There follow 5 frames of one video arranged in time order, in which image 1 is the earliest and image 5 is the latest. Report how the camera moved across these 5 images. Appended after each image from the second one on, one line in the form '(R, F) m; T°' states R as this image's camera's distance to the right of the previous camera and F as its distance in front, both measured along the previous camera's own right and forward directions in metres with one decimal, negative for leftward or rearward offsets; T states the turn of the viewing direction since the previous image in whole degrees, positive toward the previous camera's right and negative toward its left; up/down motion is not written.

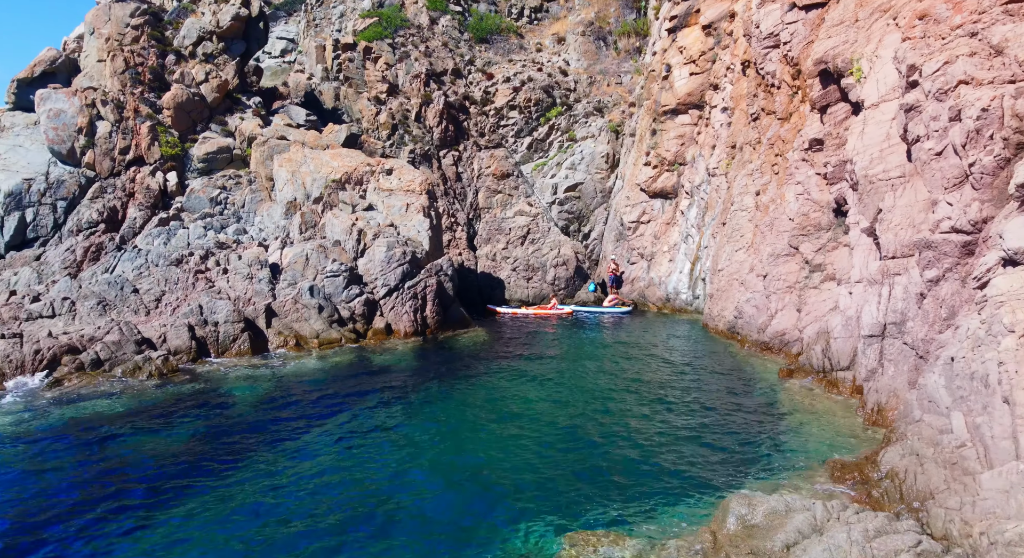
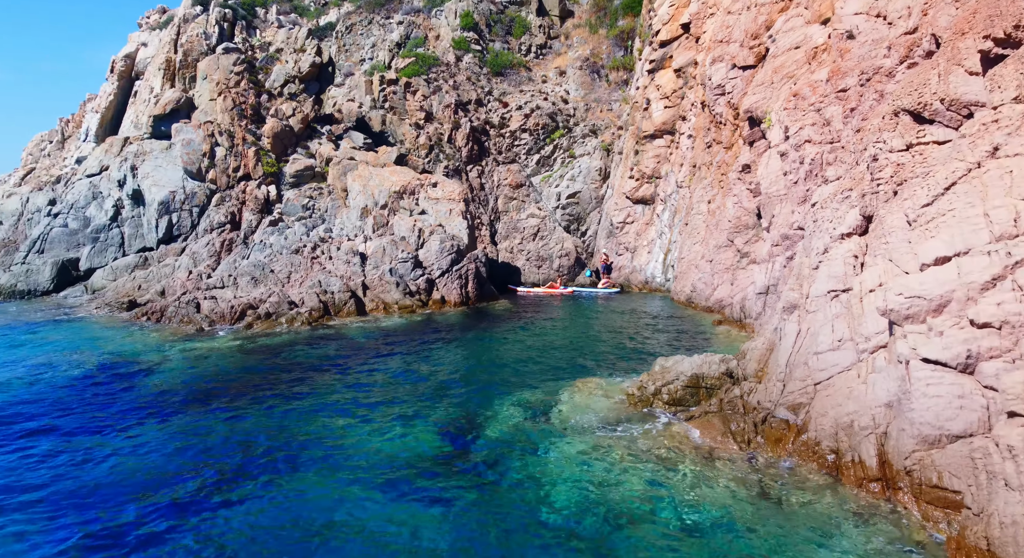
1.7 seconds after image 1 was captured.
(-0.6, -5.3) m; 0°
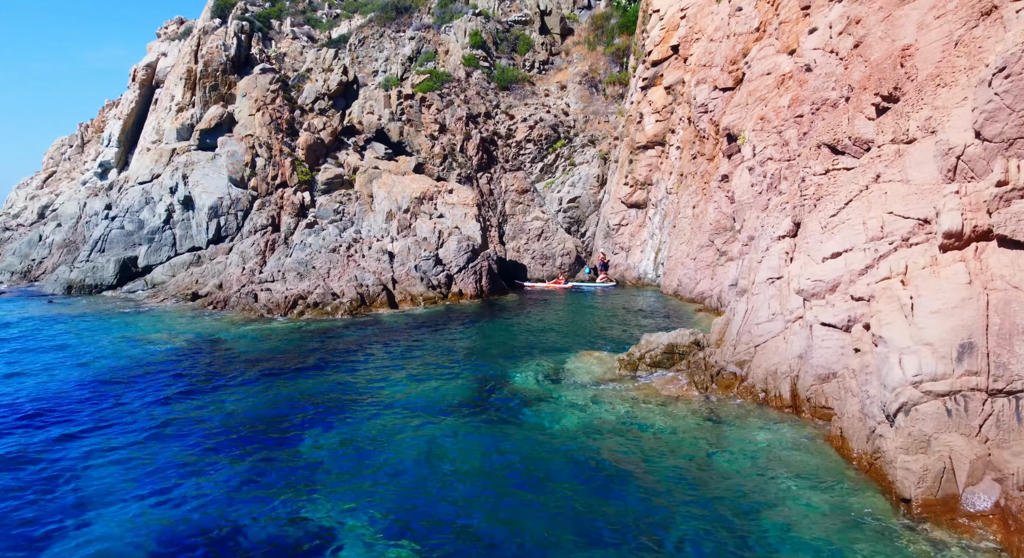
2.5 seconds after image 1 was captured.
(-0.4, -2.6) m; 0°
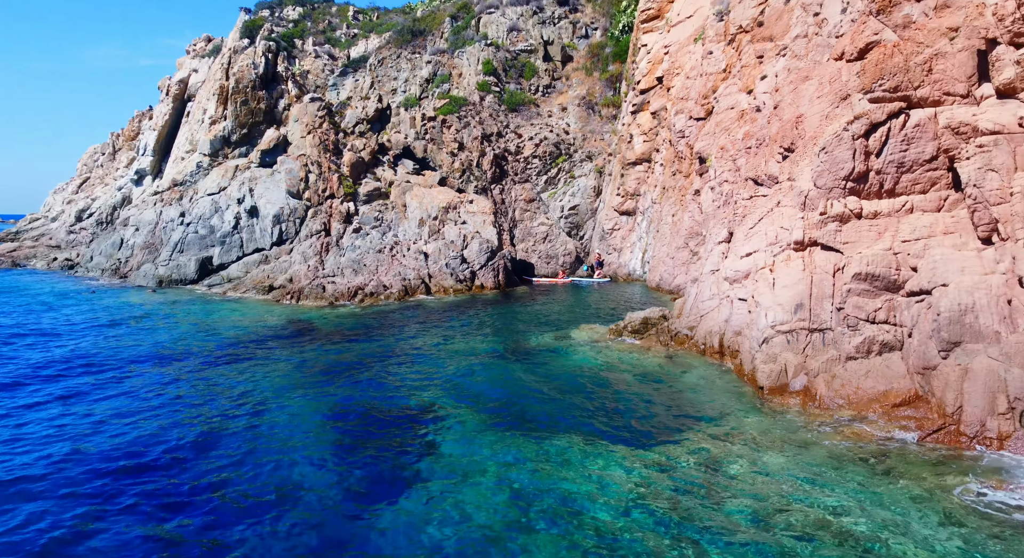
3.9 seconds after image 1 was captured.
(-0.6, -4.6) m; 0°
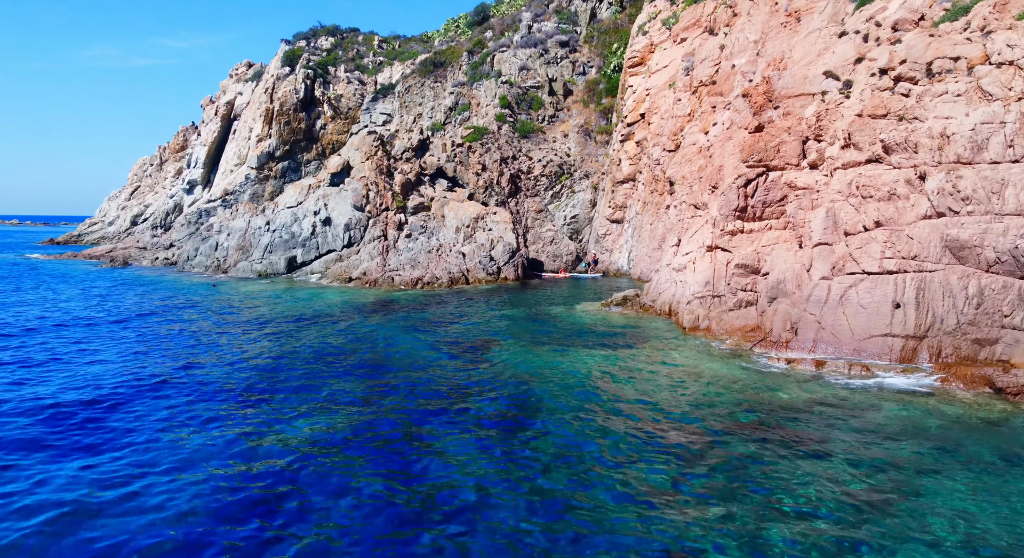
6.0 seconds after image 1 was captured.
(-1.1, -8.0) m; 0°
